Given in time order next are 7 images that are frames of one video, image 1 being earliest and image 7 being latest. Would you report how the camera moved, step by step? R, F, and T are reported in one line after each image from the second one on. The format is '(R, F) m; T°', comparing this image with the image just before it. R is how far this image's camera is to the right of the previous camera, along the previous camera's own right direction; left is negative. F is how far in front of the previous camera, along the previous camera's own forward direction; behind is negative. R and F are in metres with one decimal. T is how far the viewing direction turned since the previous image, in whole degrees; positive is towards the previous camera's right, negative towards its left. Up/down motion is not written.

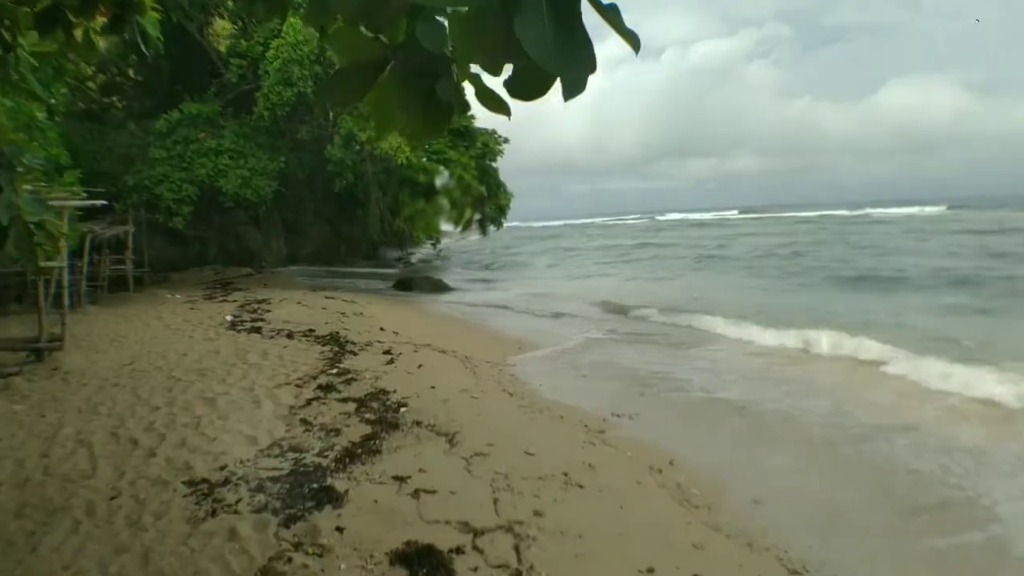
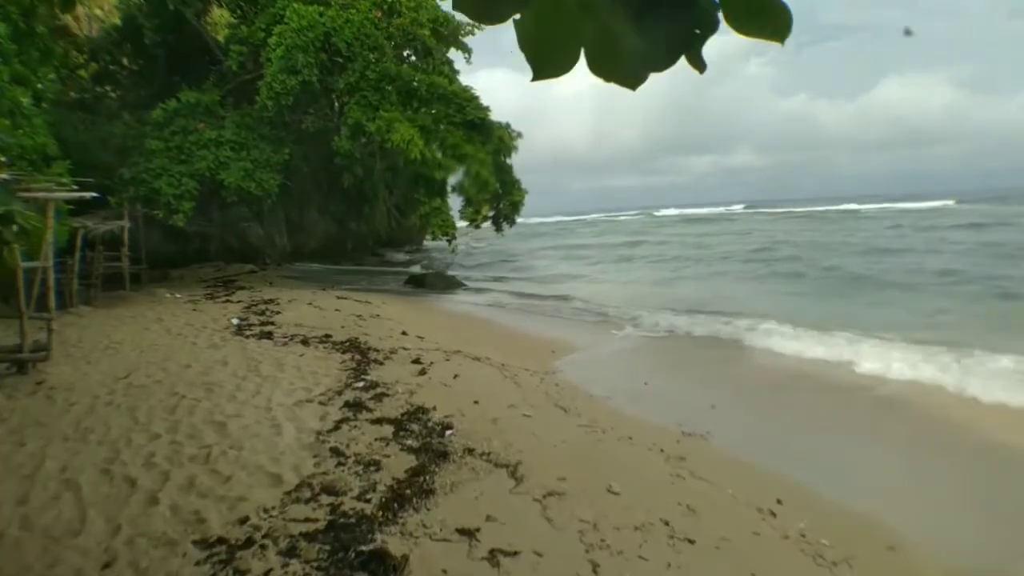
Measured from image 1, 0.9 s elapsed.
(-0.5, +1.0) m; 0°
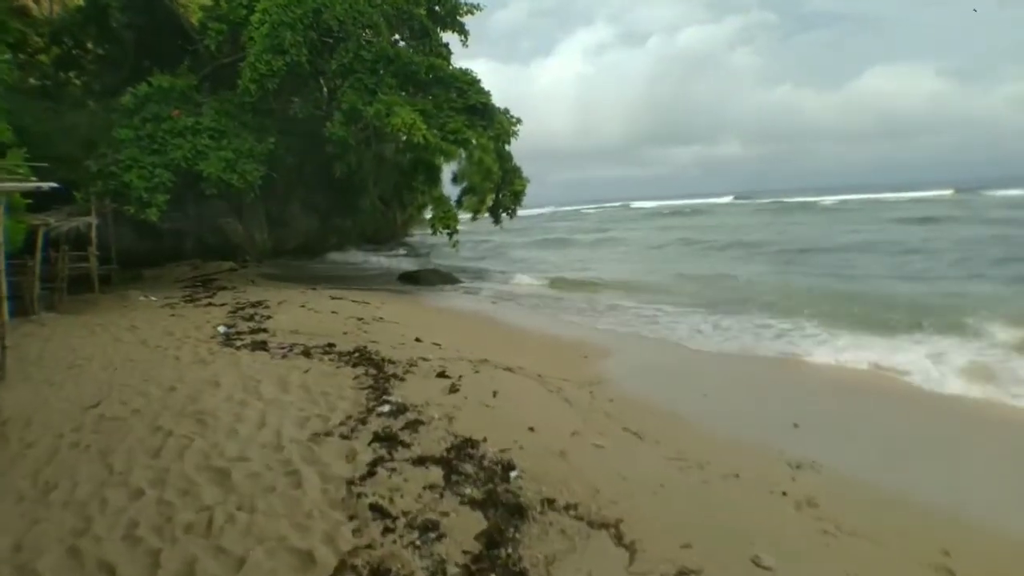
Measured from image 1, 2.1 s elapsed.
(-0.6, +1.3) m; +2°
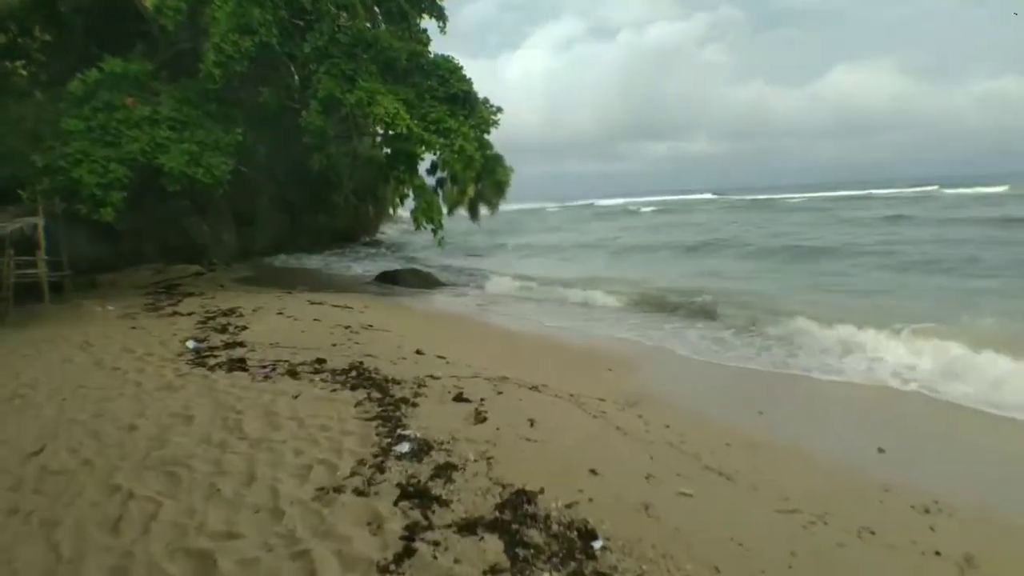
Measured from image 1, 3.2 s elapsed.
(-0.5, +1.2) m; +2°
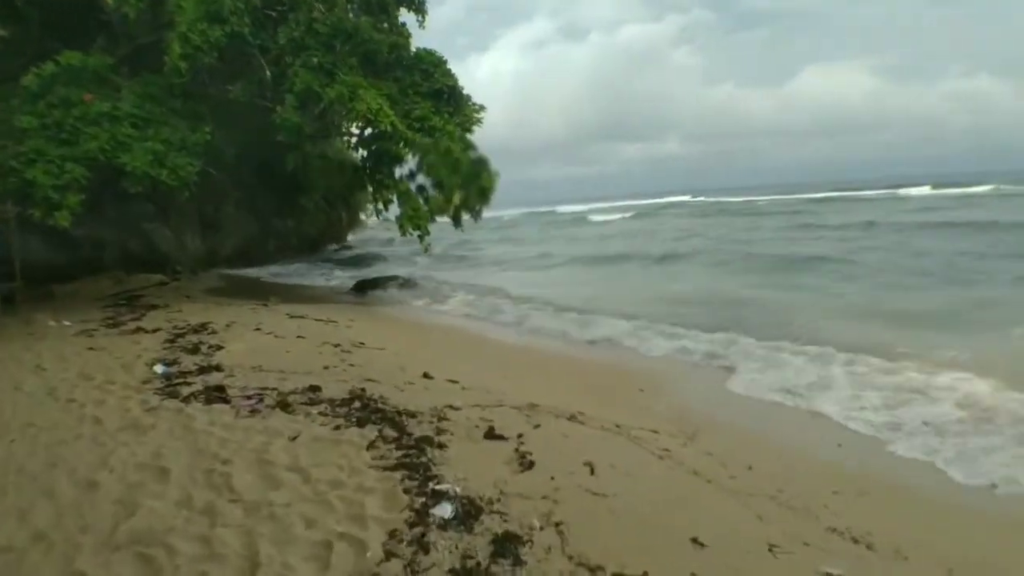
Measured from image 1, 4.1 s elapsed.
(-0.5, +1.0) m; +2°
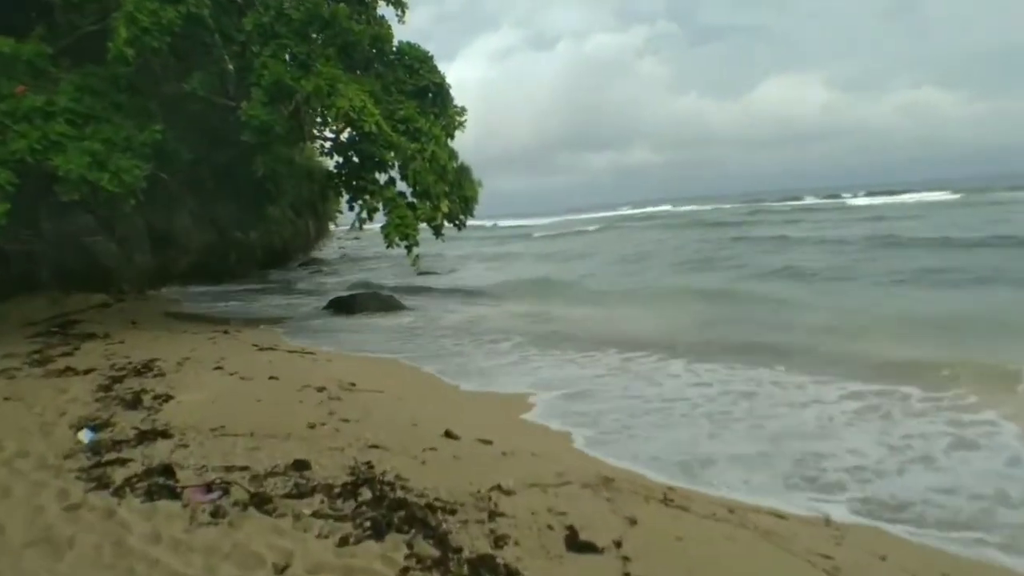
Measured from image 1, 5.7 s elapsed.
(-0.5, +1.7) m; +3°
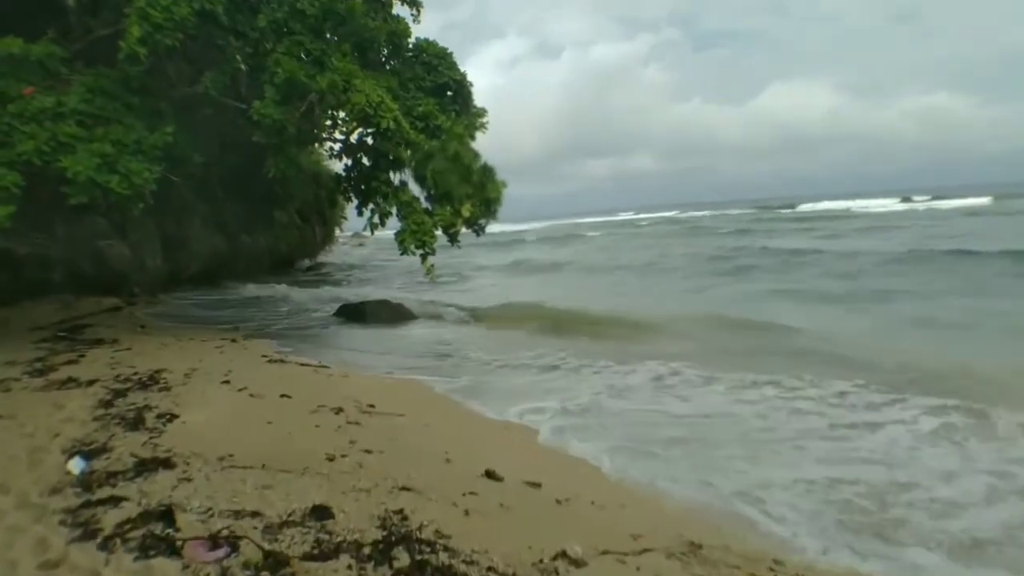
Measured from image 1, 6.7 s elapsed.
(-0.3, +0.8) m; -1°
